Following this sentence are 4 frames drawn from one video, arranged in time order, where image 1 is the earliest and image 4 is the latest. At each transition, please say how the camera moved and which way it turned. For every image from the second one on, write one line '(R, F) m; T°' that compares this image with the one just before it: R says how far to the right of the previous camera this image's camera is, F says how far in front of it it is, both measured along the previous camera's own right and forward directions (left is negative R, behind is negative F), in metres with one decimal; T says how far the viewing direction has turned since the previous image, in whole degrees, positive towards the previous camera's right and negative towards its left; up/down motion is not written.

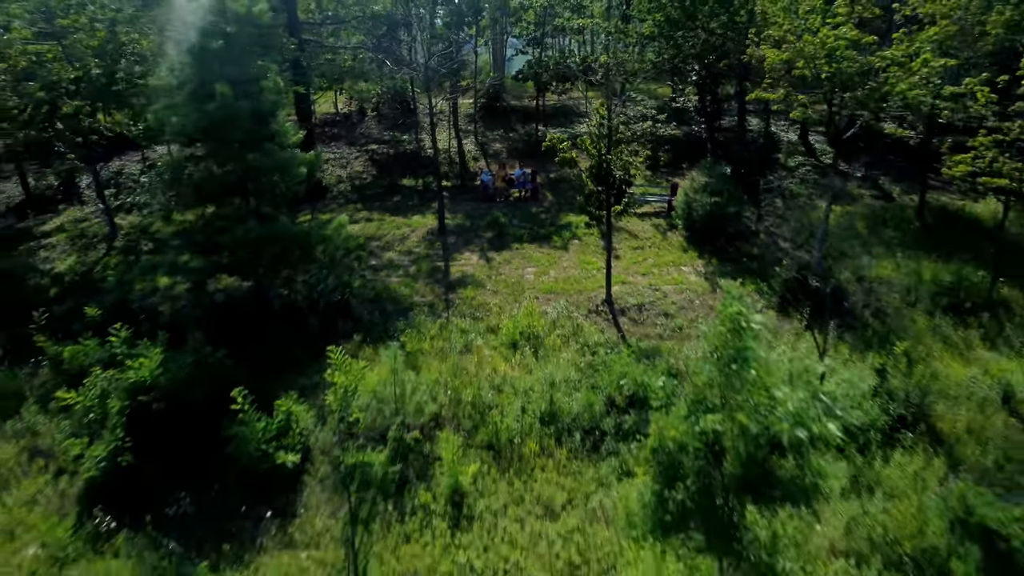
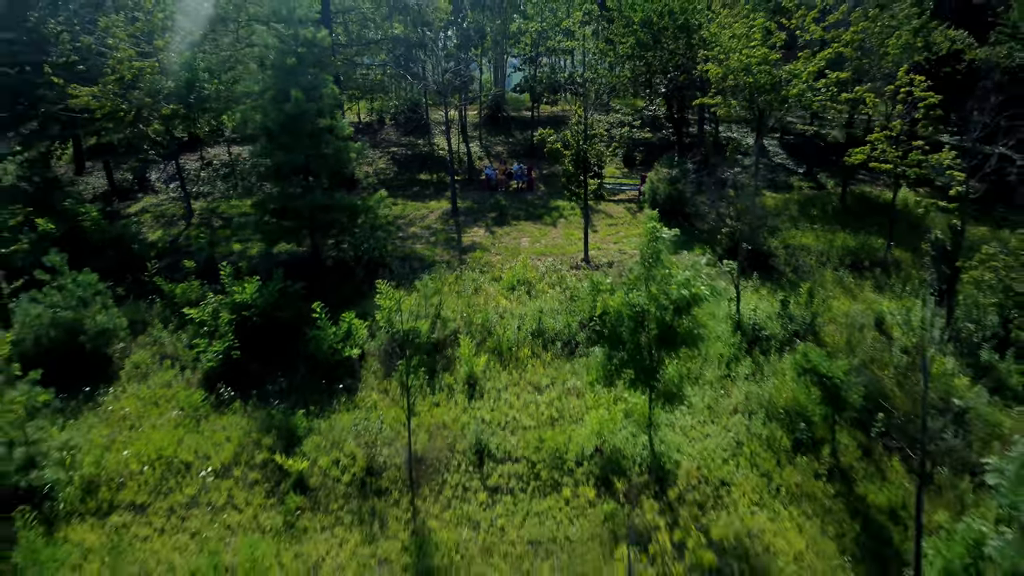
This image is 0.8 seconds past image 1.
(0.0, -2.9) m; 0°
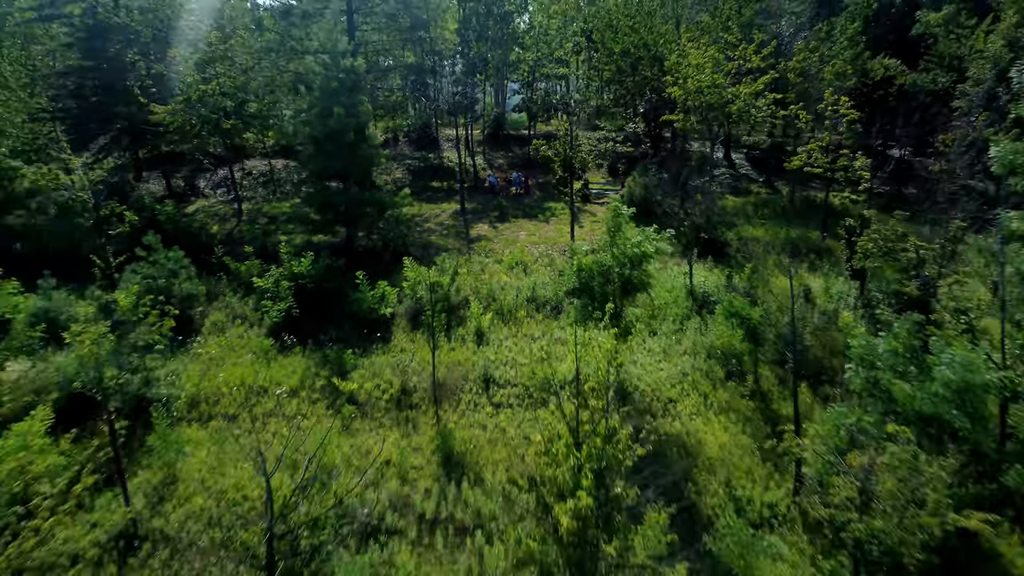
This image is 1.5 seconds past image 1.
(0.0, -2.7) m; 0°
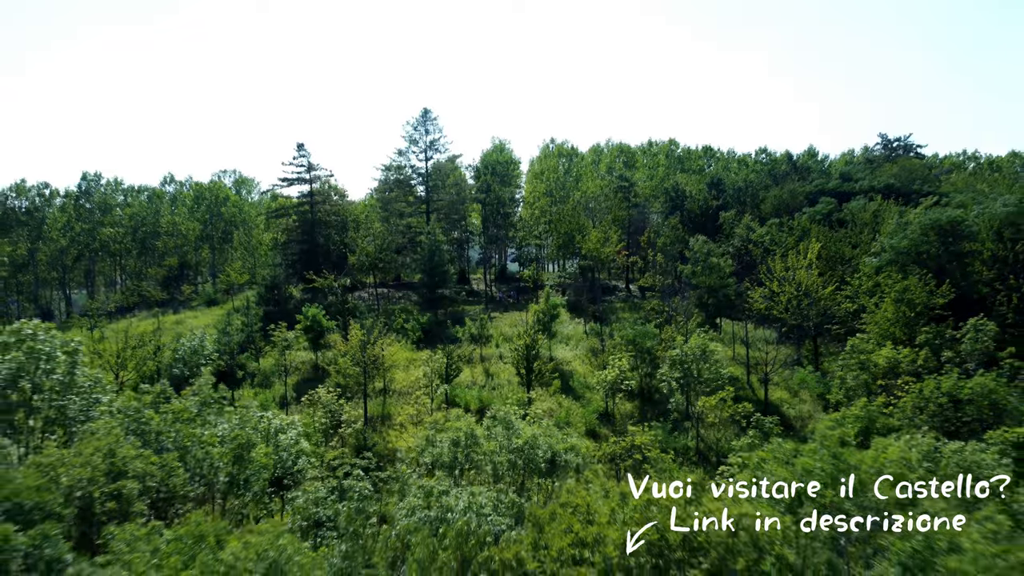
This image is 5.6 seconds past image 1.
(0.0, -18.2) m; 0°
